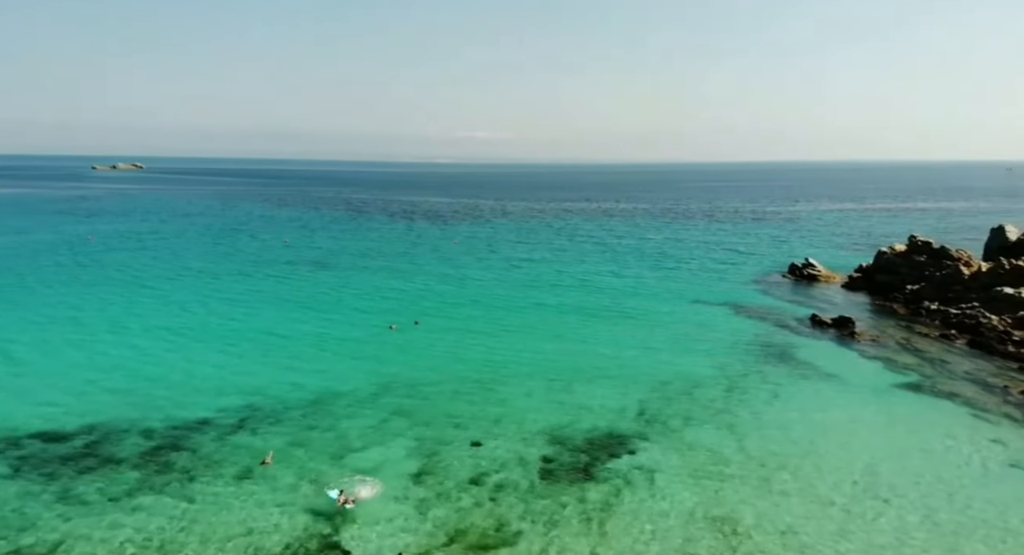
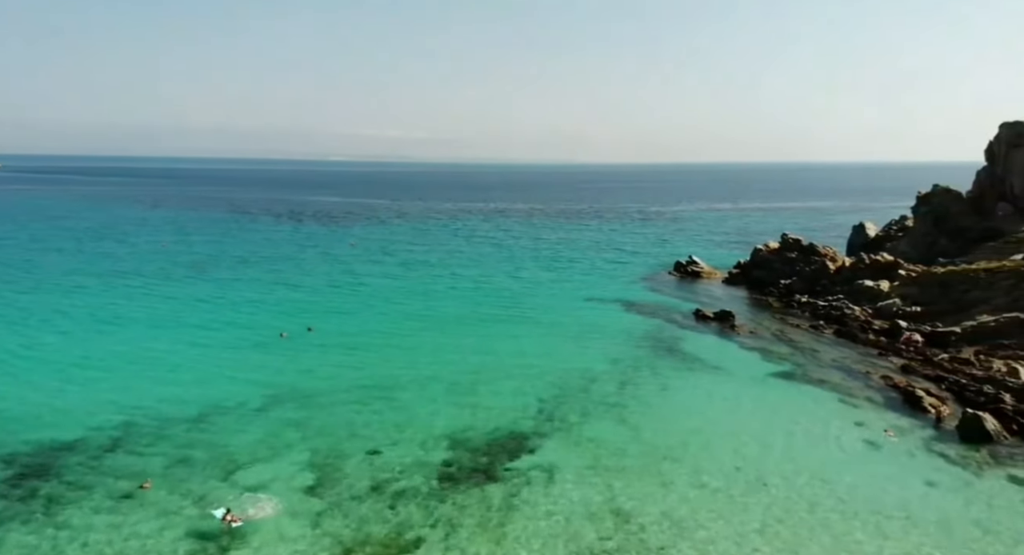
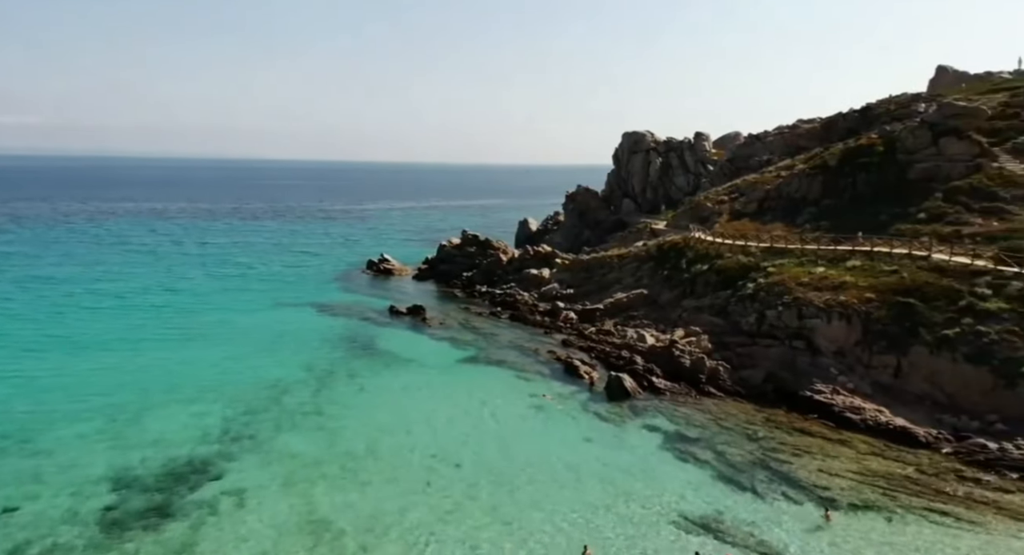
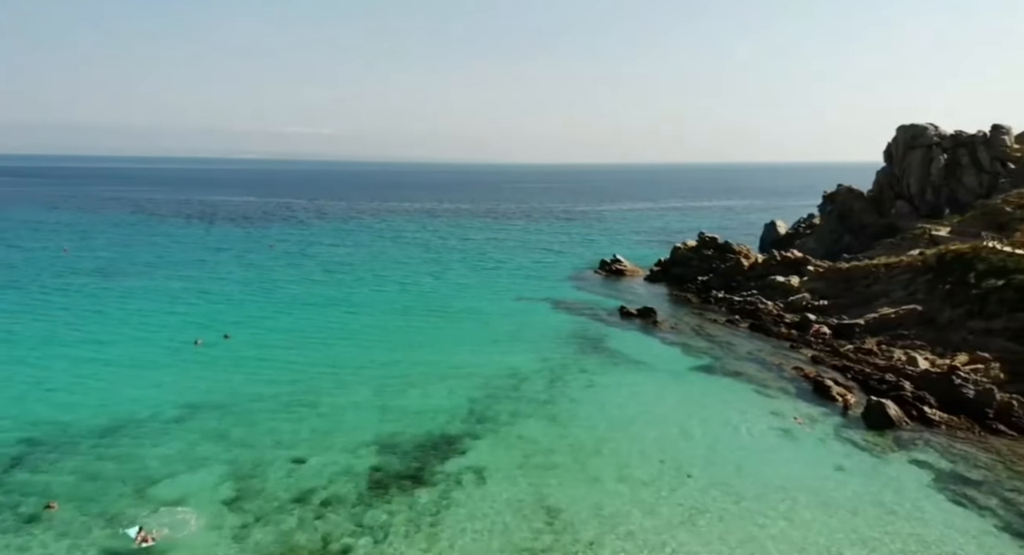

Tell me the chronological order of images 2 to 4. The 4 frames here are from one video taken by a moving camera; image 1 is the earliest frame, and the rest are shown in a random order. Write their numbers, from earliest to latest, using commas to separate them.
2, 4, 3
